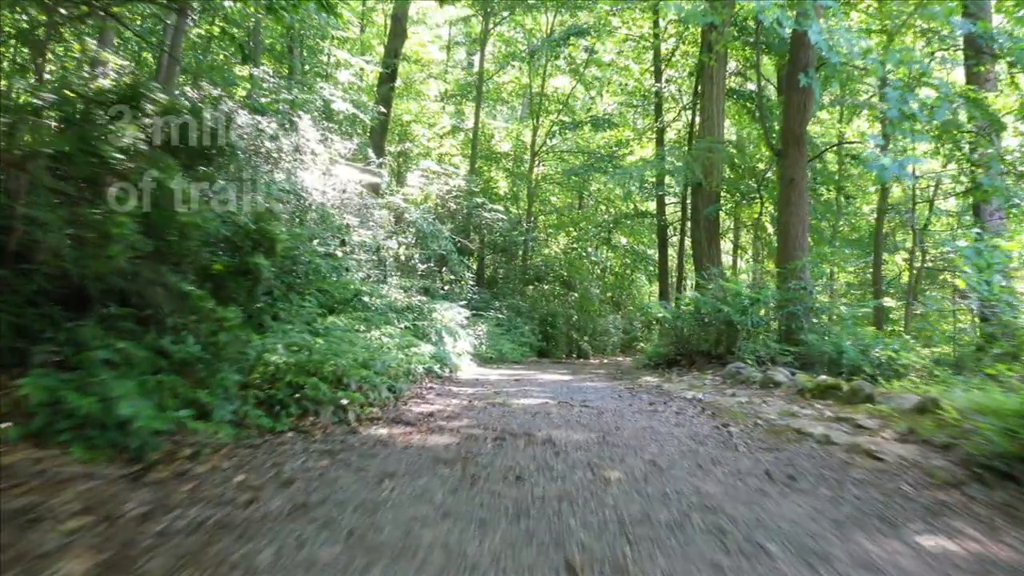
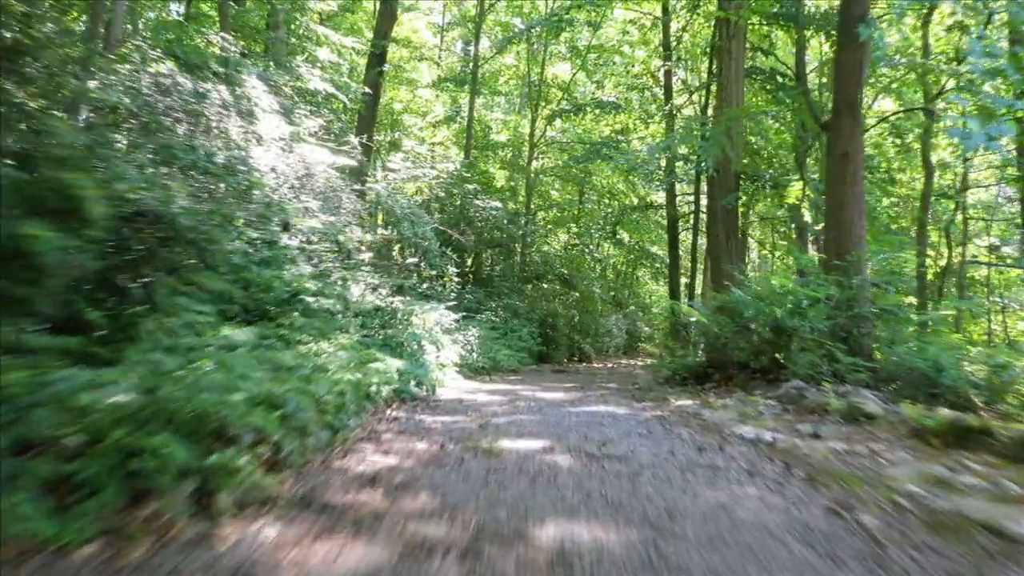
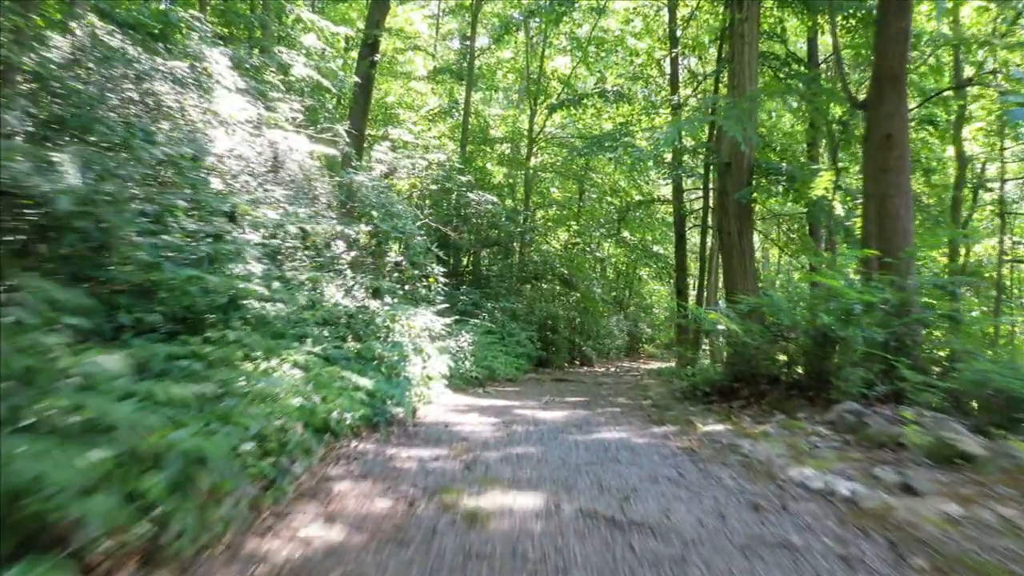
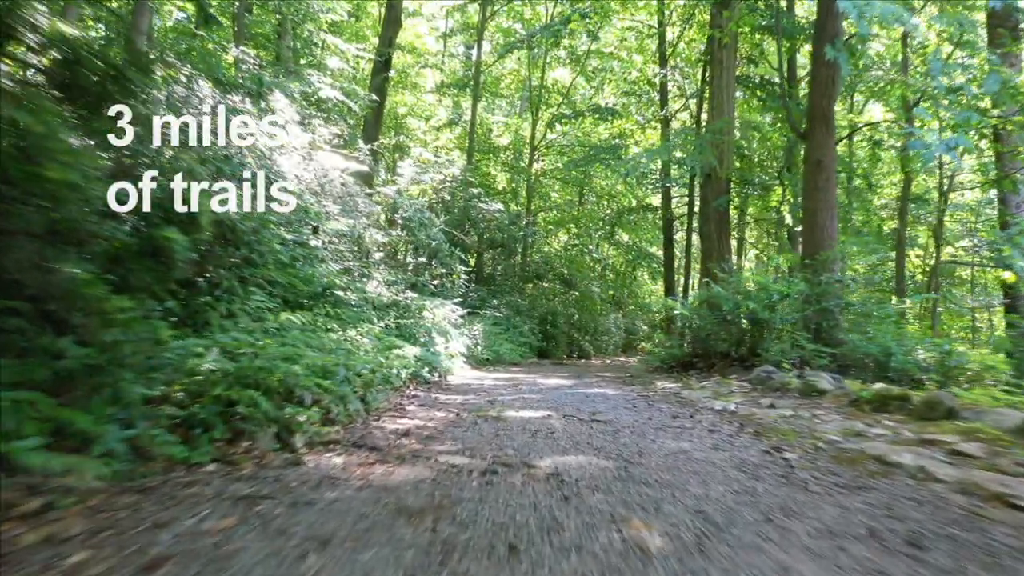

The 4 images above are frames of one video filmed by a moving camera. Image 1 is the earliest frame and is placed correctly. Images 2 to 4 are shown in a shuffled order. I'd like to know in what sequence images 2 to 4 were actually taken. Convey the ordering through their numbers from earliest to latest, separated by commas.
4, 2, 3
